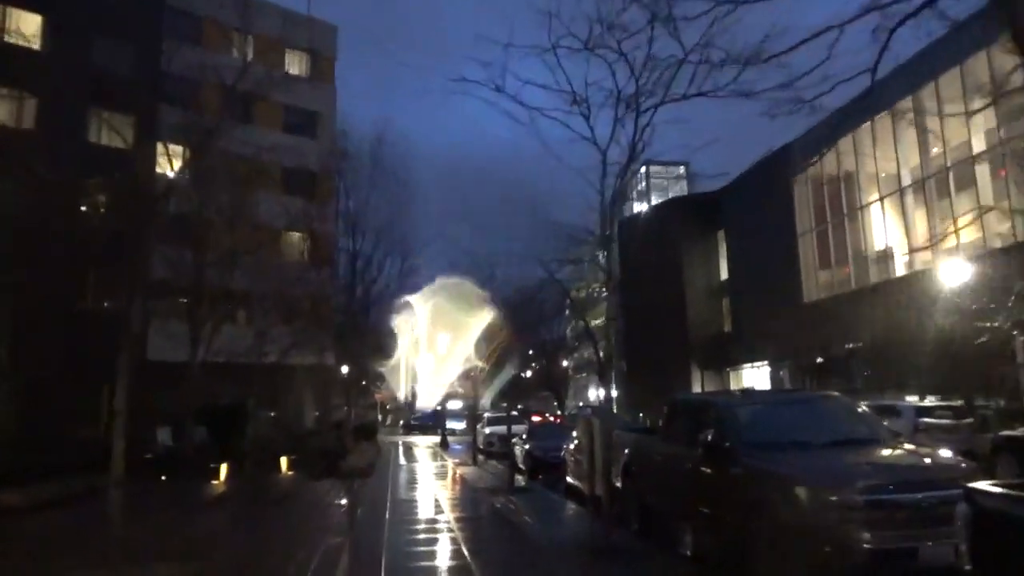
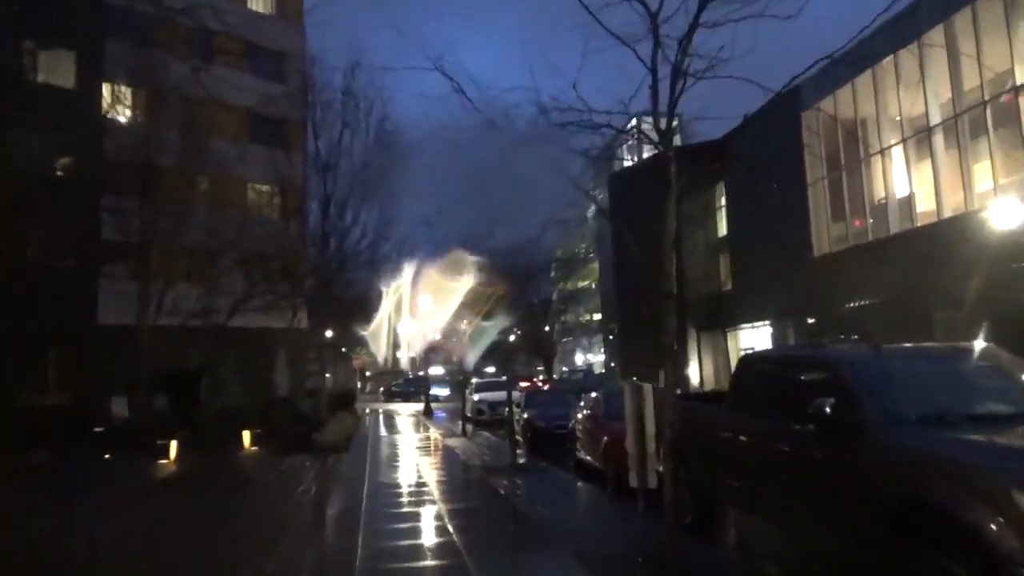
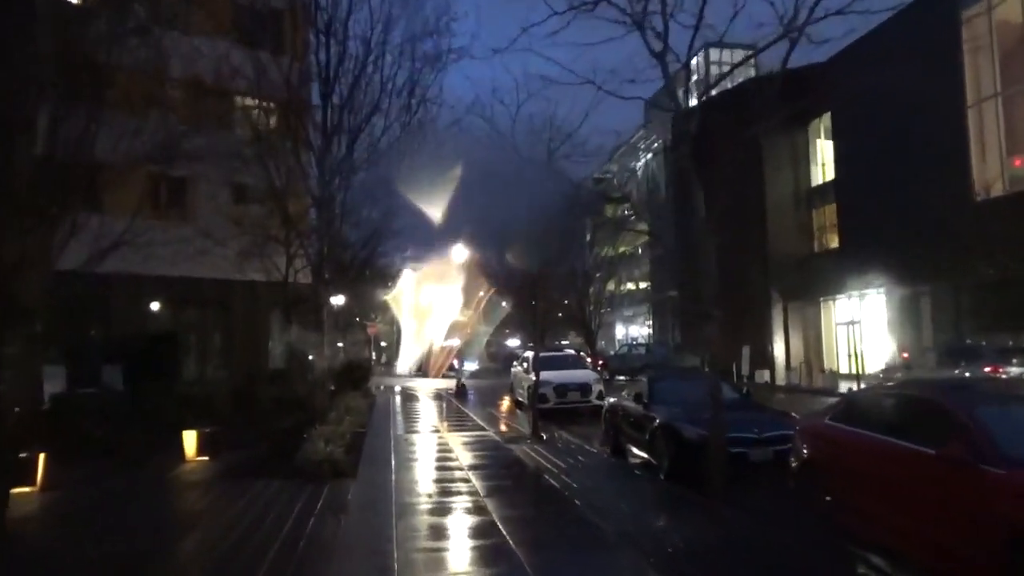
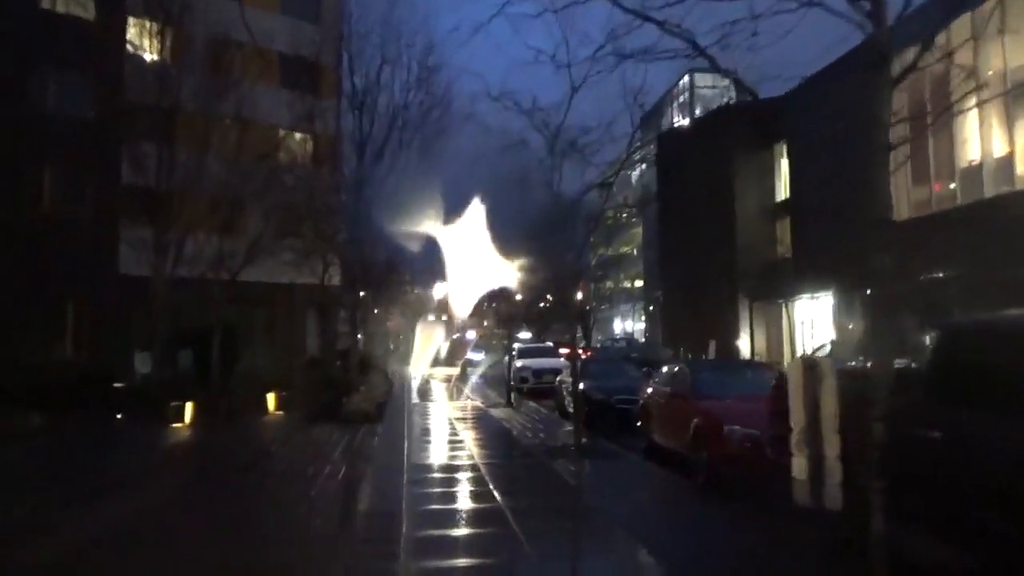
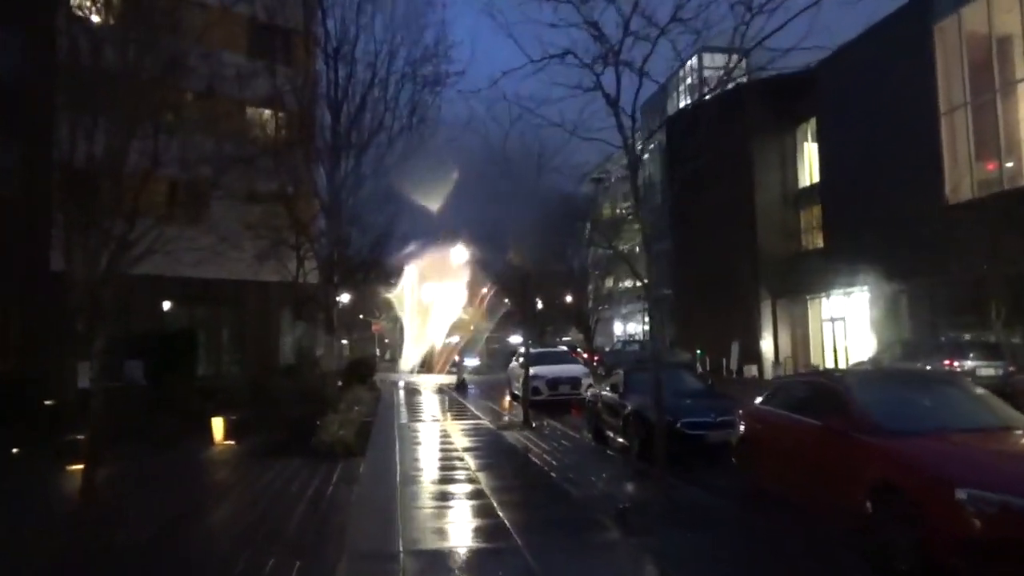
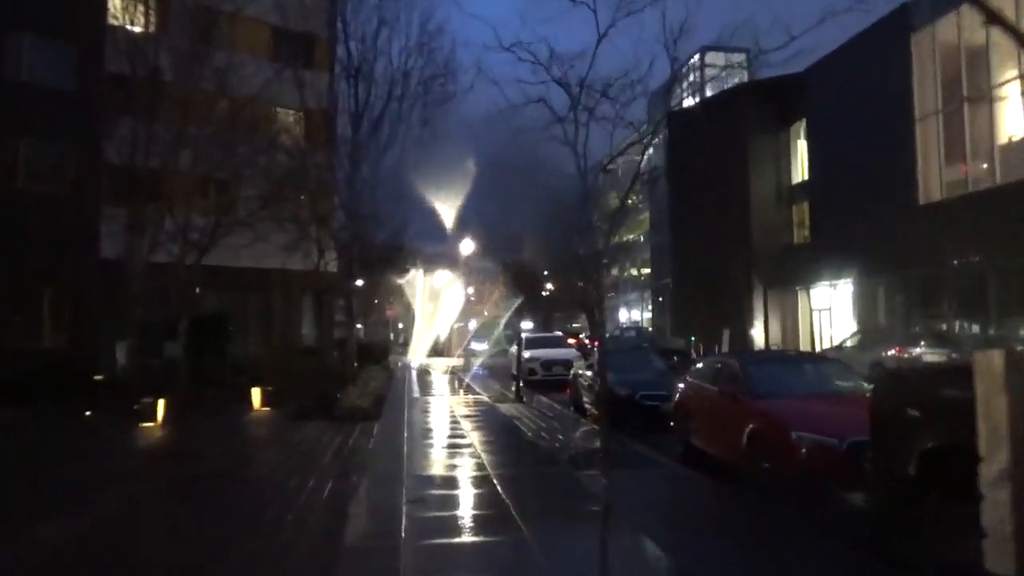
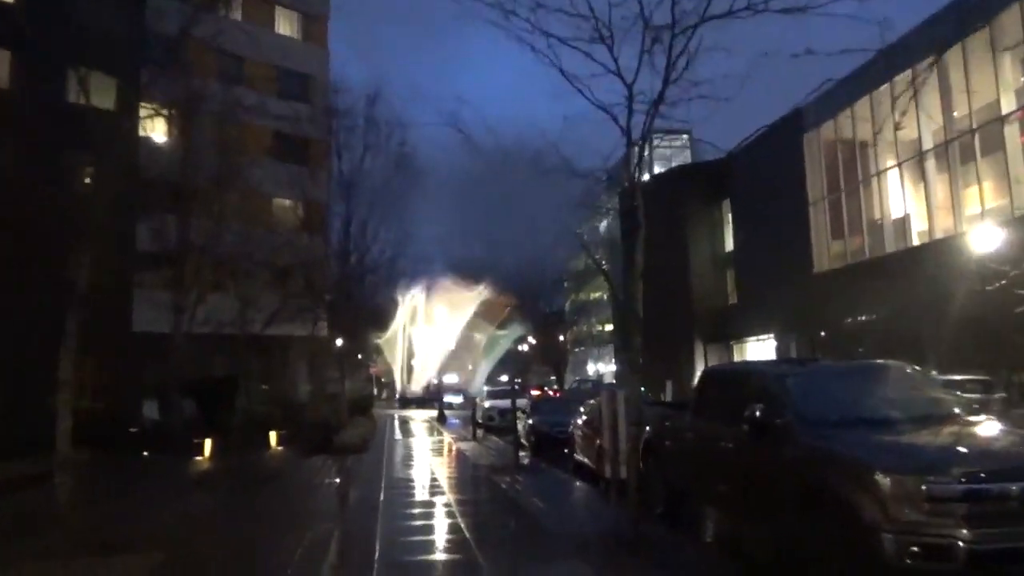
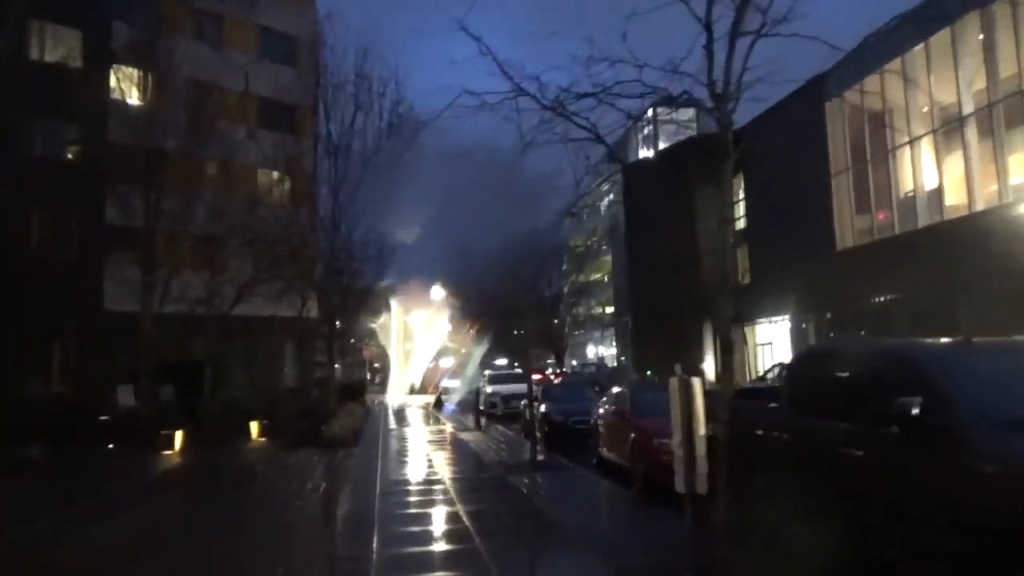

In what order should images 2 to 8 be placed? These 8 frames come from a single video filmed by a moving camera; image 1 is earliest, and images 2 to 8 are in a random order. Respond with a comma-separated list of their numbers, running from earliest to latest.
7, 2, 8, 4, 6, 5, 3
